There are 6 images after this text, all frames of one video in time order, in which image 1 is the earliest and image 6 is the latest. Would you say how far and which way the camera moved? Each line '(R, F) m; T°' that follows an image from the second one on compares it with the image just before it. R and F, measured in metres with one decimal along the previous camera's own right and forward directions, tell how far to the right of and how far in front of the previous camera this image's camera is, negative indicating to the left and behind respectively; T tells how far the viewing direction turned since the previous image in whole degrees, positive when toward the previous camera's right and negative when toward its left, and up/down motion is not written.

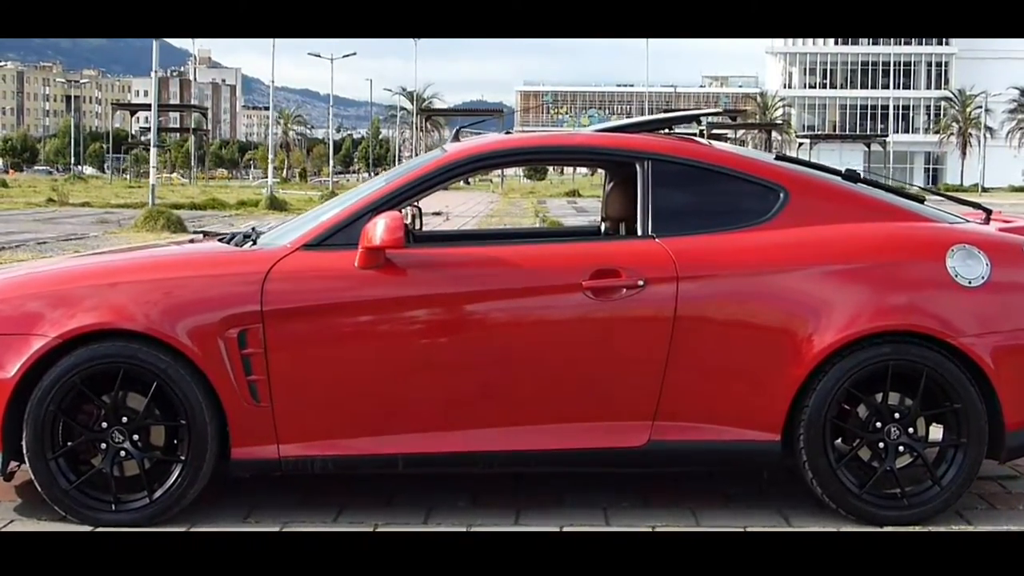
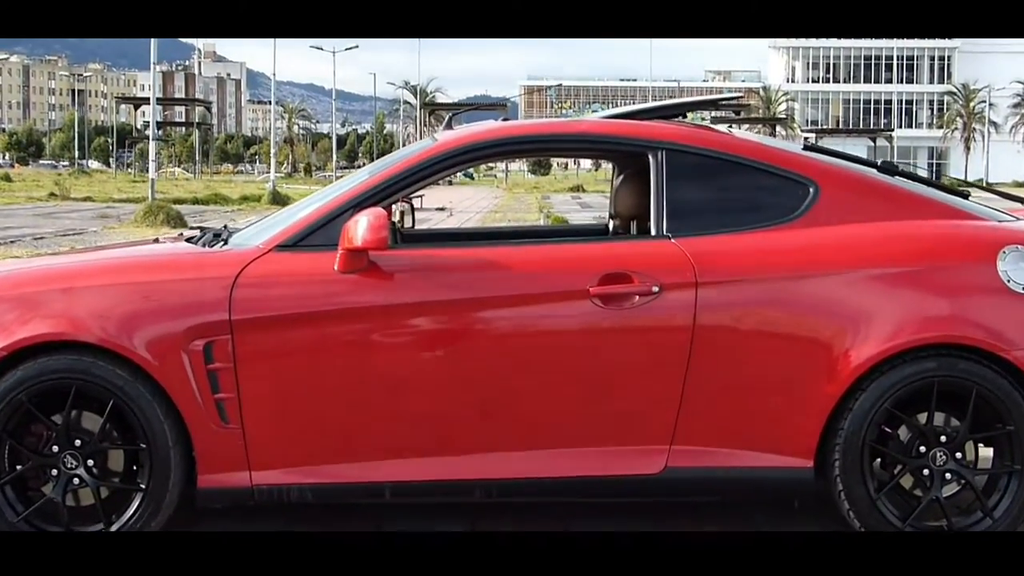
(0.0, +0.5) m; 0°
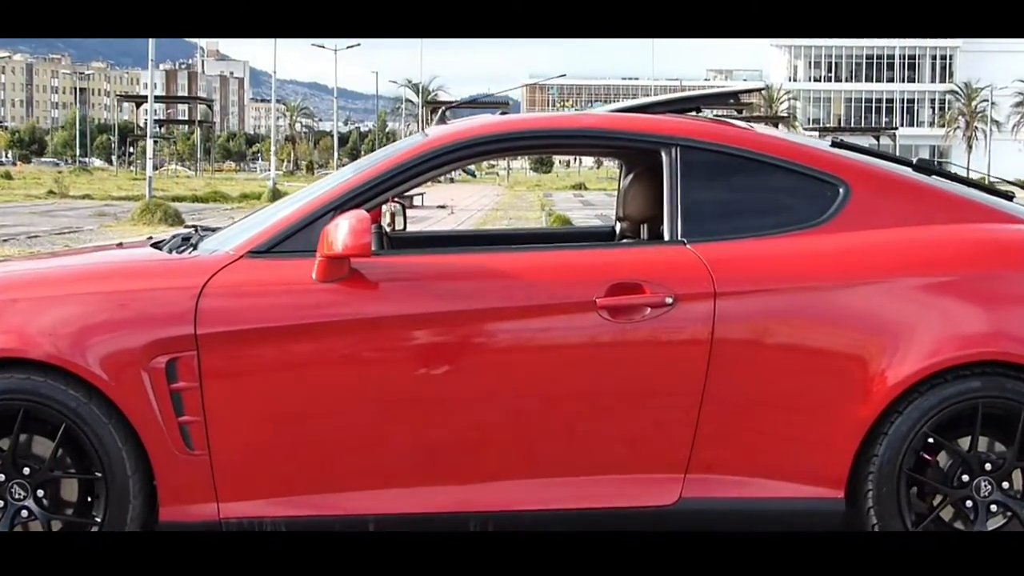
(0.0, +0.4) m; 0°
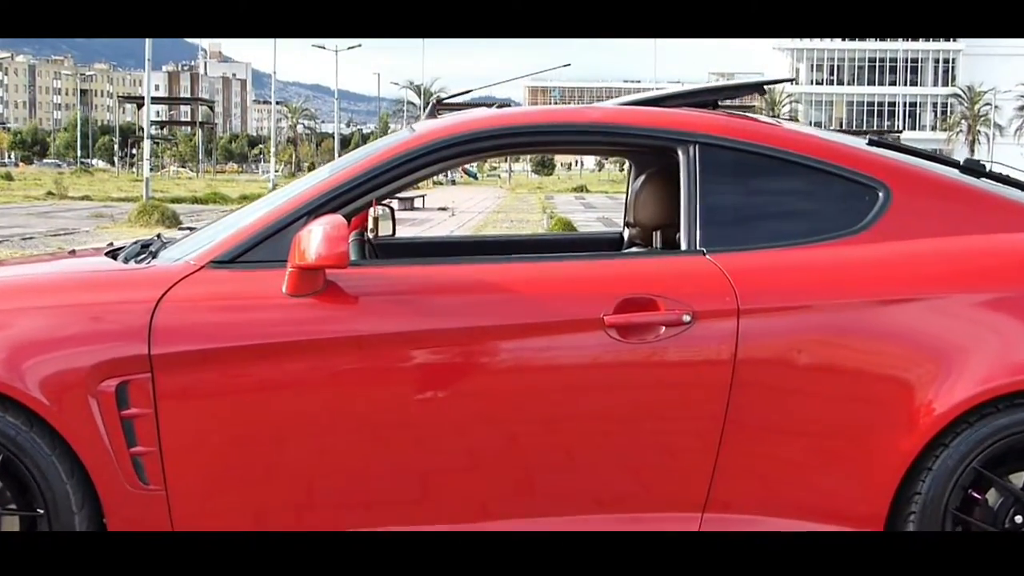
(0.0, +0.4) m; 0°
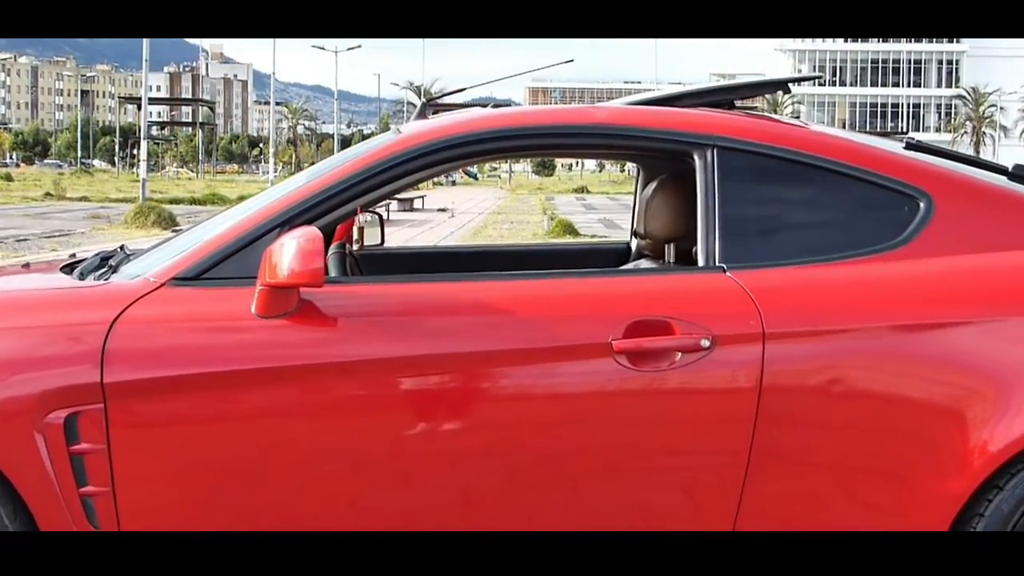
(0.0, +0.3) m; 0°
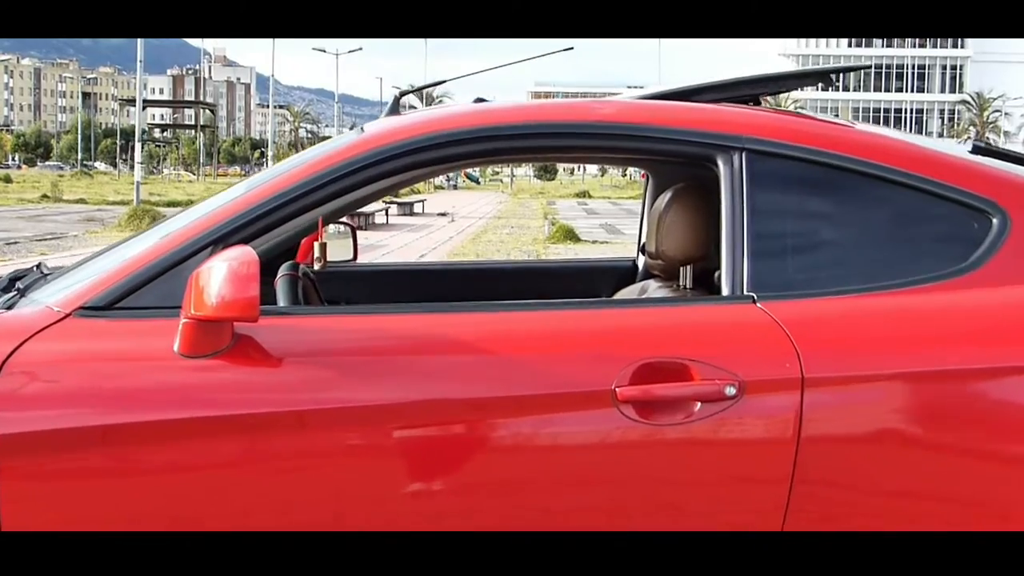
(0.0, +0.5) m; 0°
